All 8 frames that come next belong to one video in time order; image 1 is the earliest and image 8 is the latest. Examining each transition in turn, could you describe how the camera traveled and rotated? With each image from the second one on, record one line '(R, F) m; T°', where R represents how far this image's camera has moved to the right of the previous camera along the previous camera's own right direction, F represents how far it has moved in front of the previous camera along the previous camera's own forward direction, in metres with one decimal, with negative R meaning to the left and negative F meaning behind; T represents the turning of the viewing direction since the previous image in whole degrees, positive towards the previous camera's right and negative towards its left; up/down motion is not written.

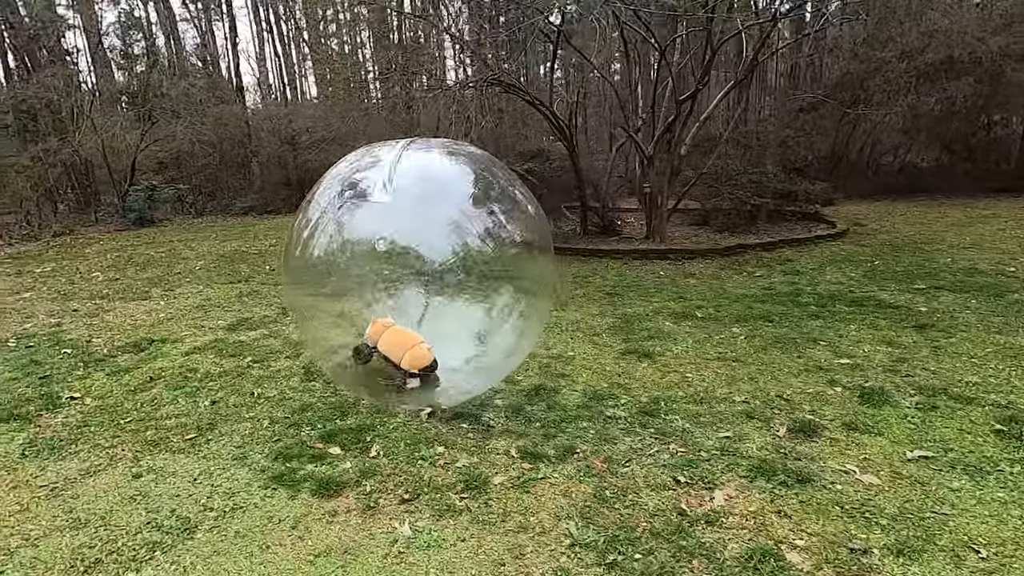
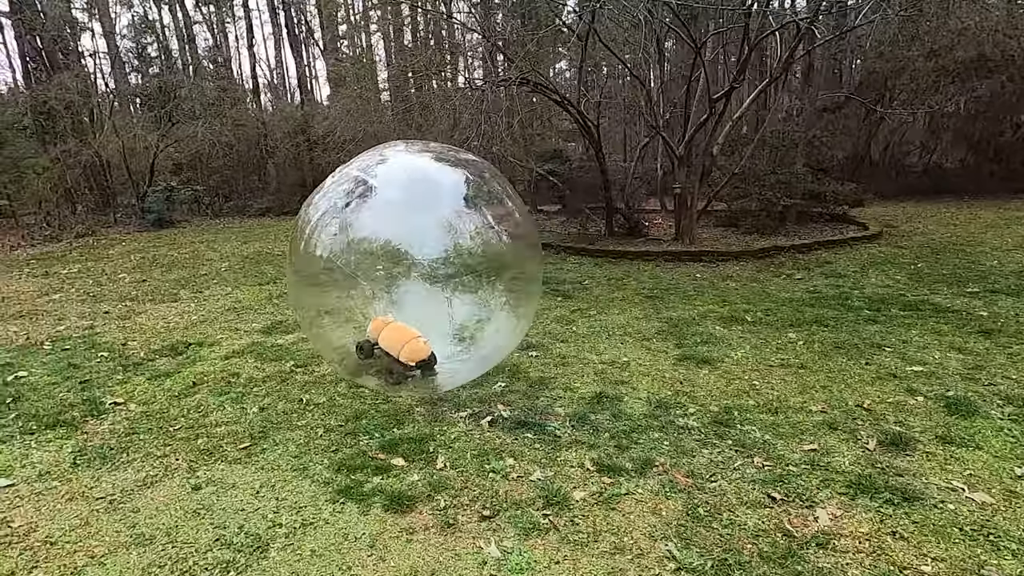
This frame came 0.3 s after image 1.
(-0.3, +0.1) m; -1°
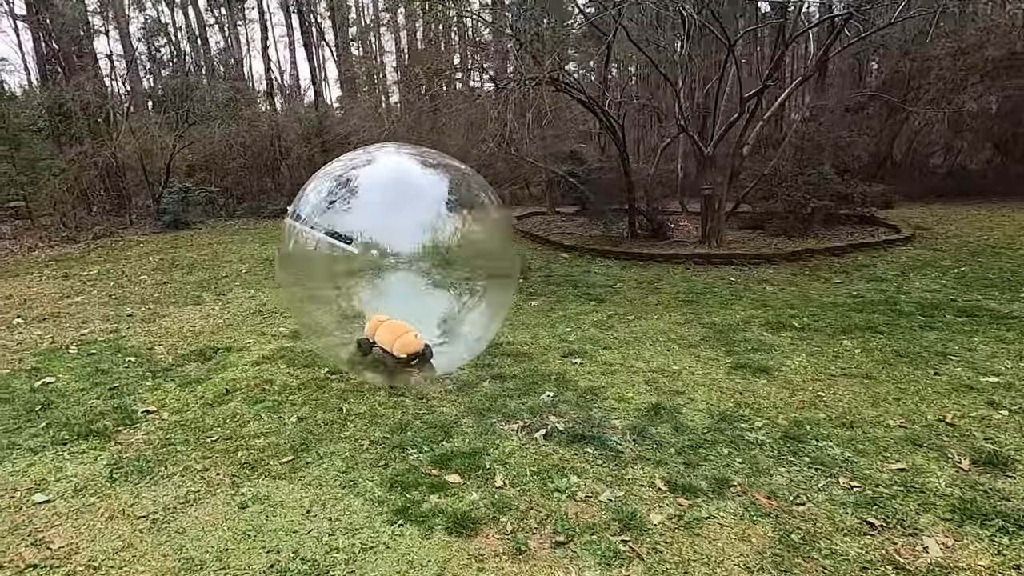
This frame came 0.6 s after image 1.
(-0.2, +0.2) m; -1°
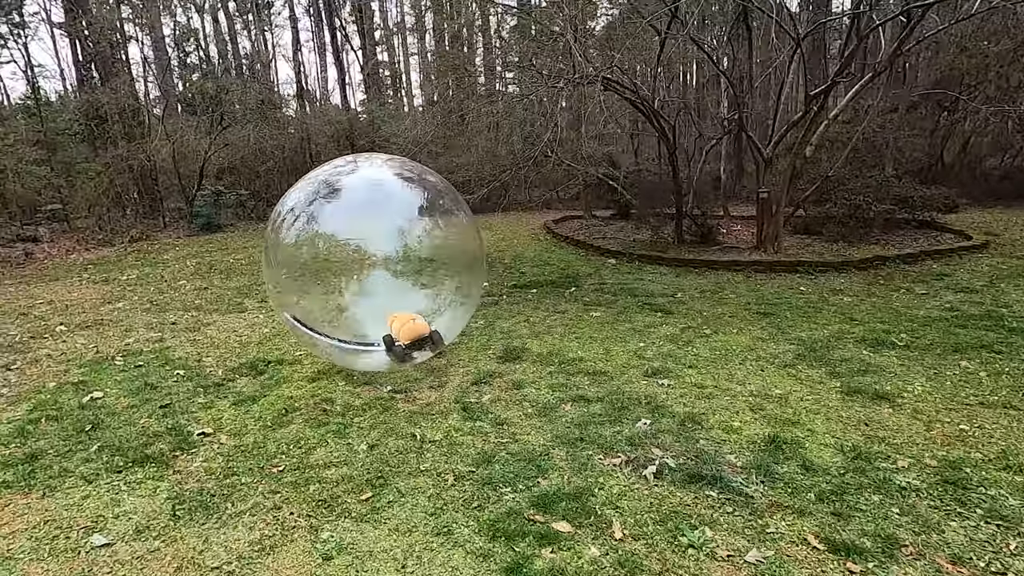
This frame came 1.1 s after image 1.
(-0.4, +0.3) m; -2°
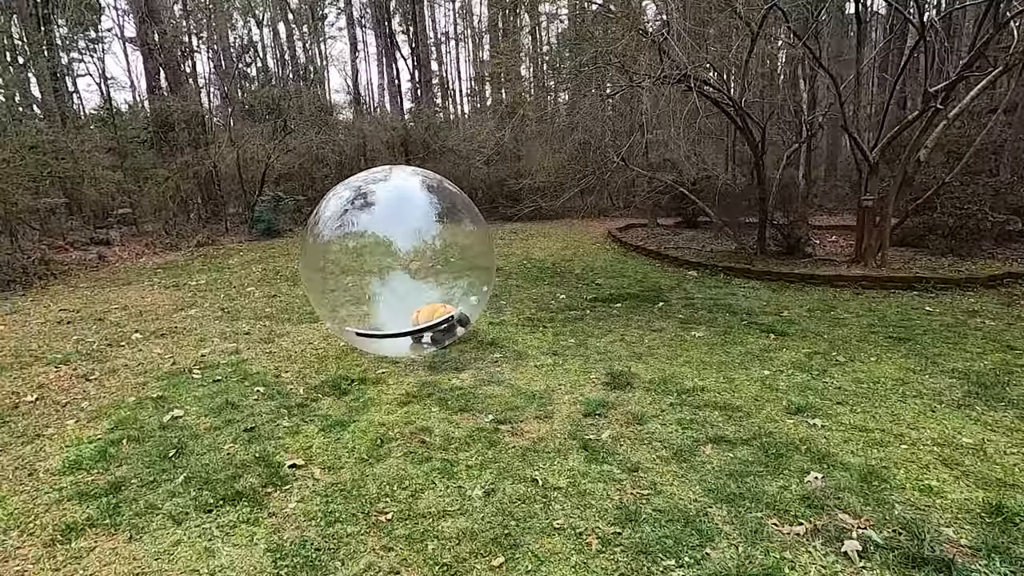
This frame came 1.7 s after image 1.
(-0.5, +0.4) m; -4°
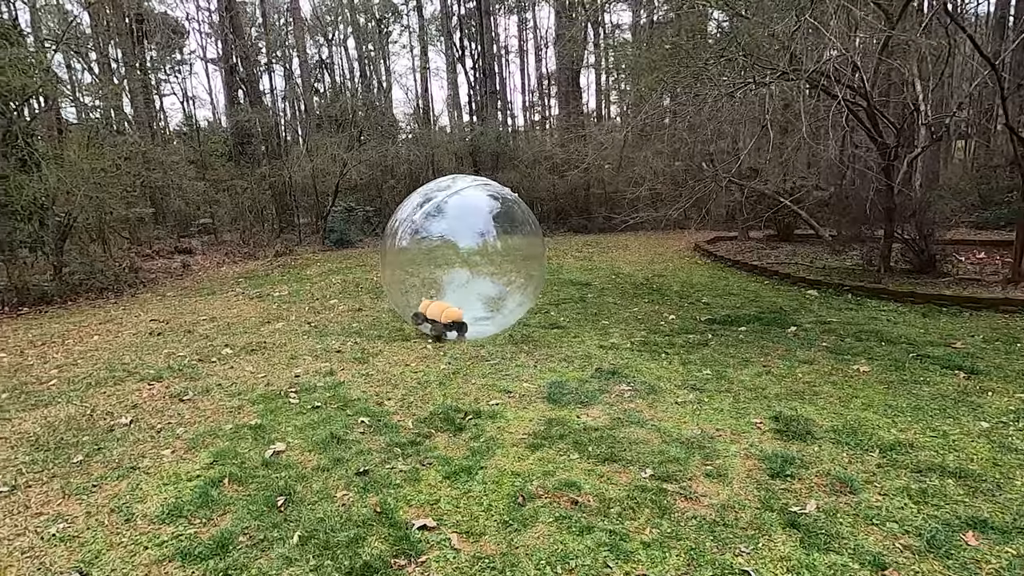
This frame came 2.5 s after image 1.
(-0.5, +0.5) m; -6°
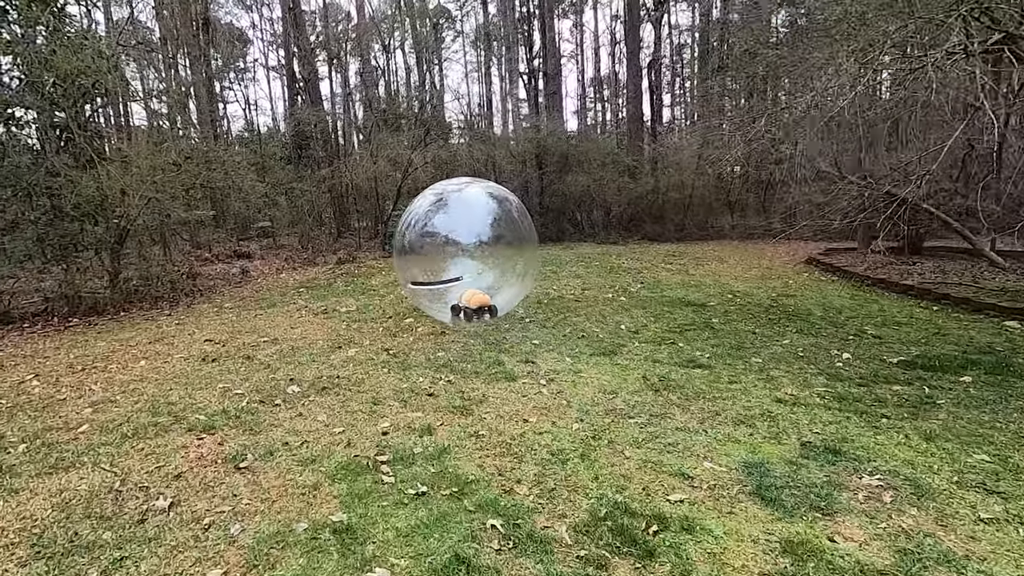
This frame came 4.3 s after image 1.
(-0.7, +1.0) m; -5°
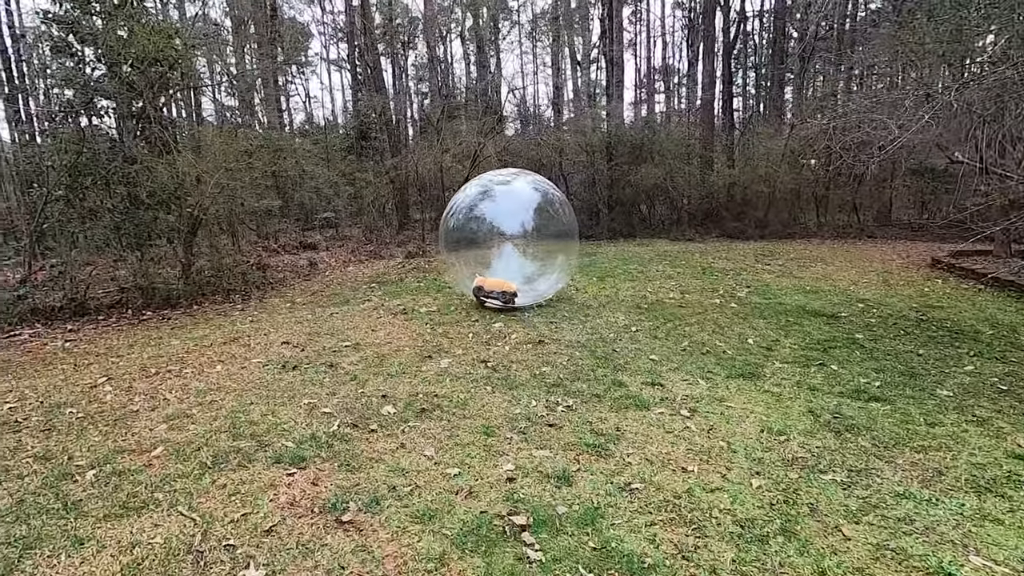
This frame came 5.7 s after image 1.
(-0.5, +0.6) m; -5°
